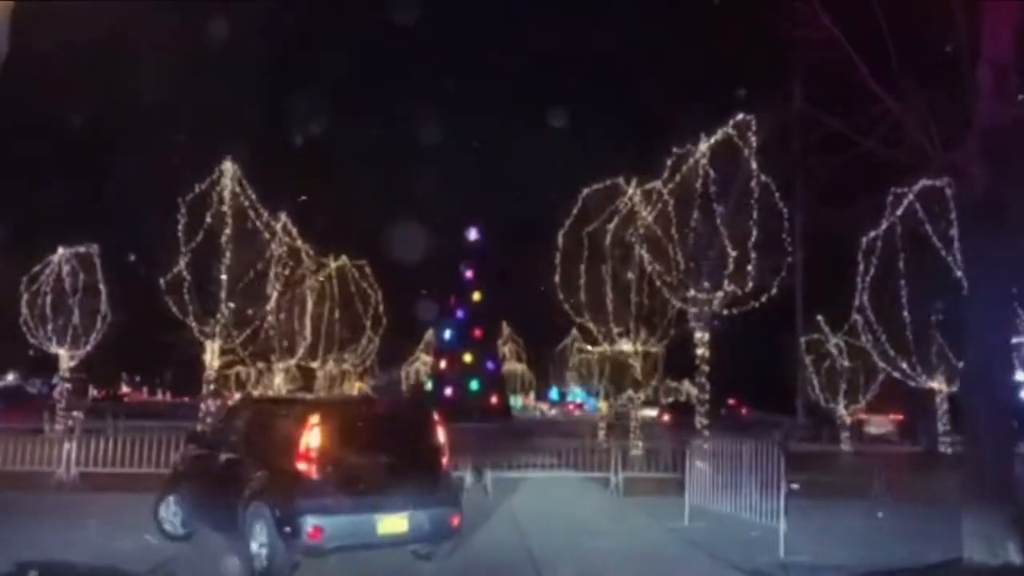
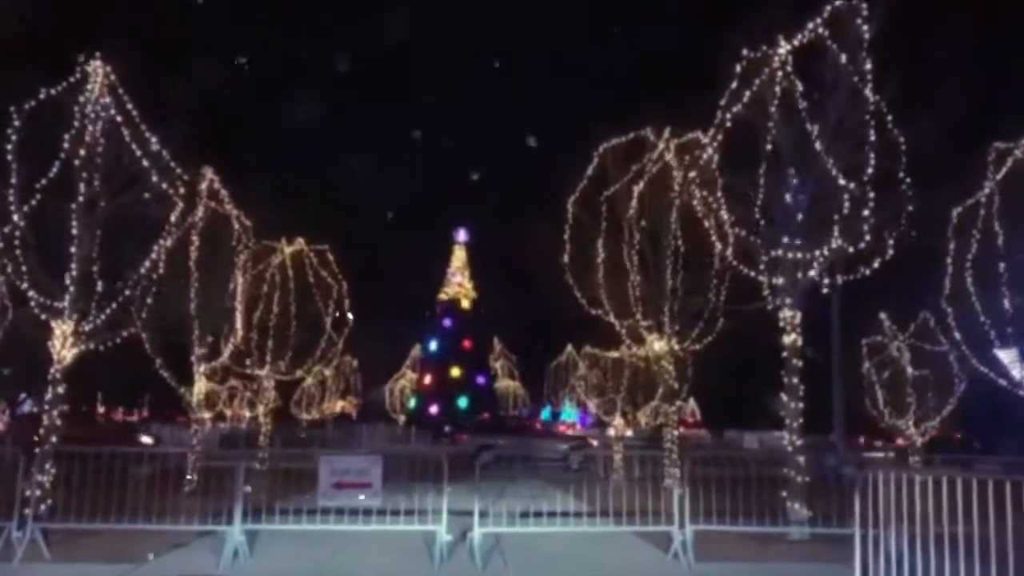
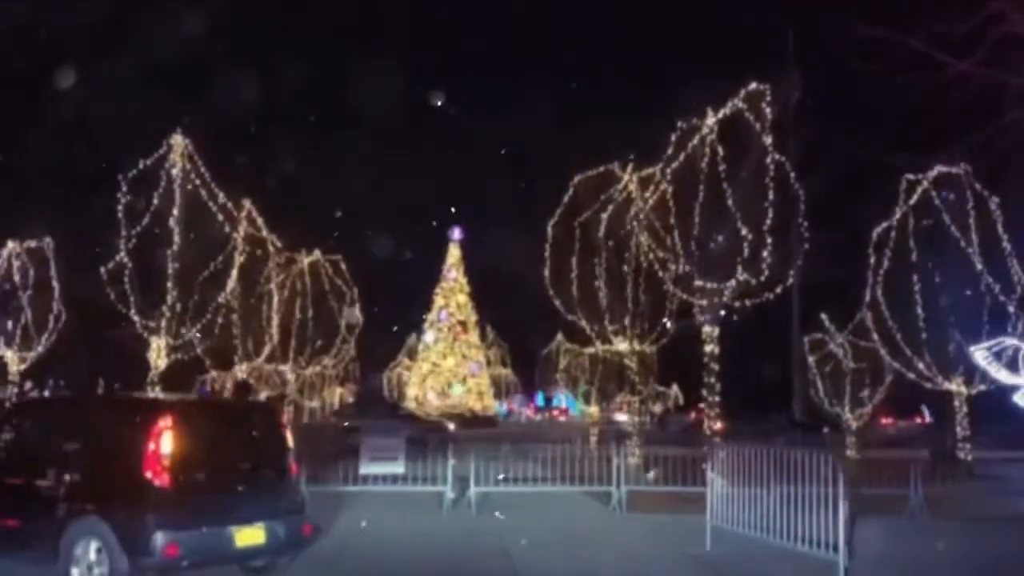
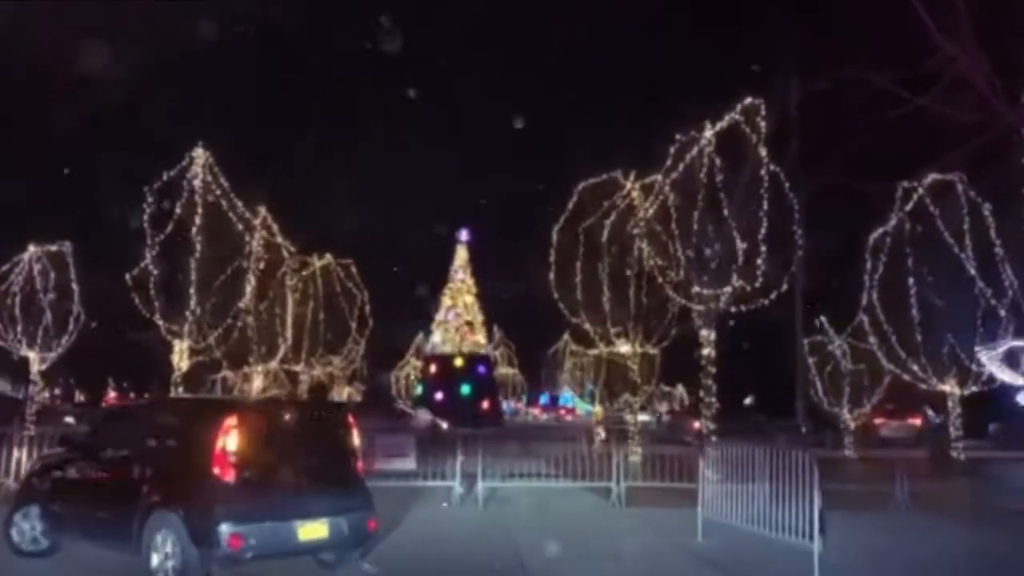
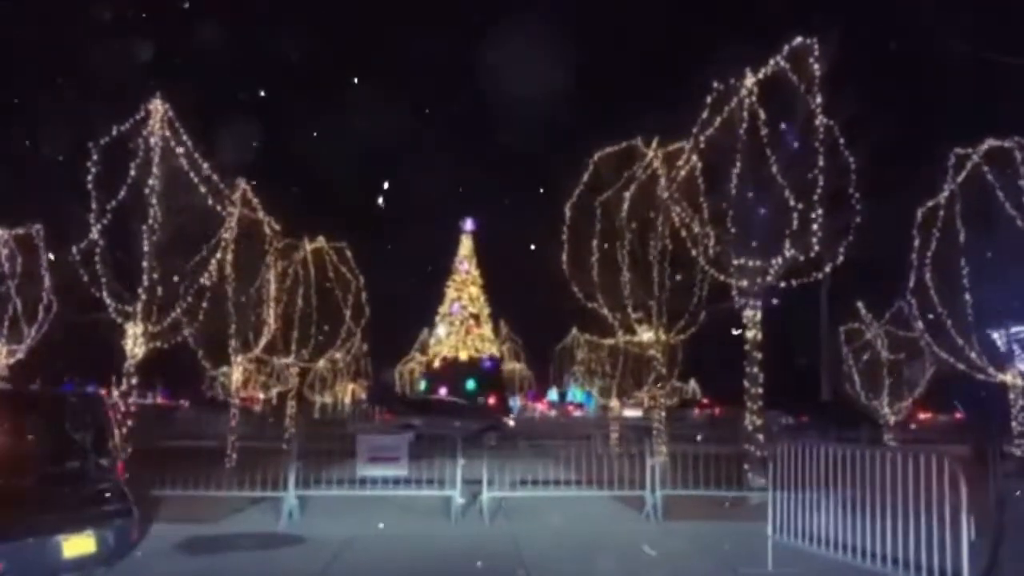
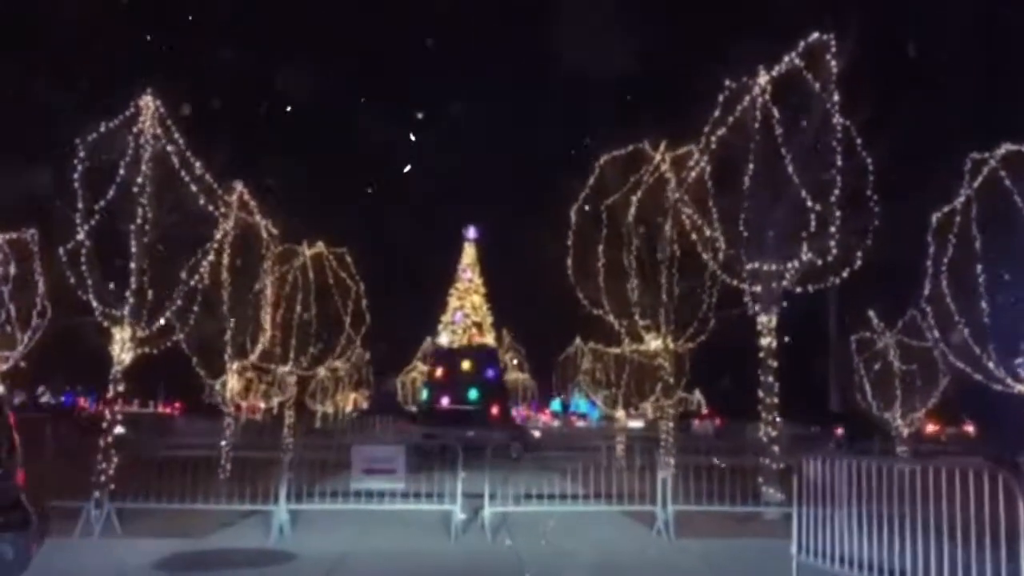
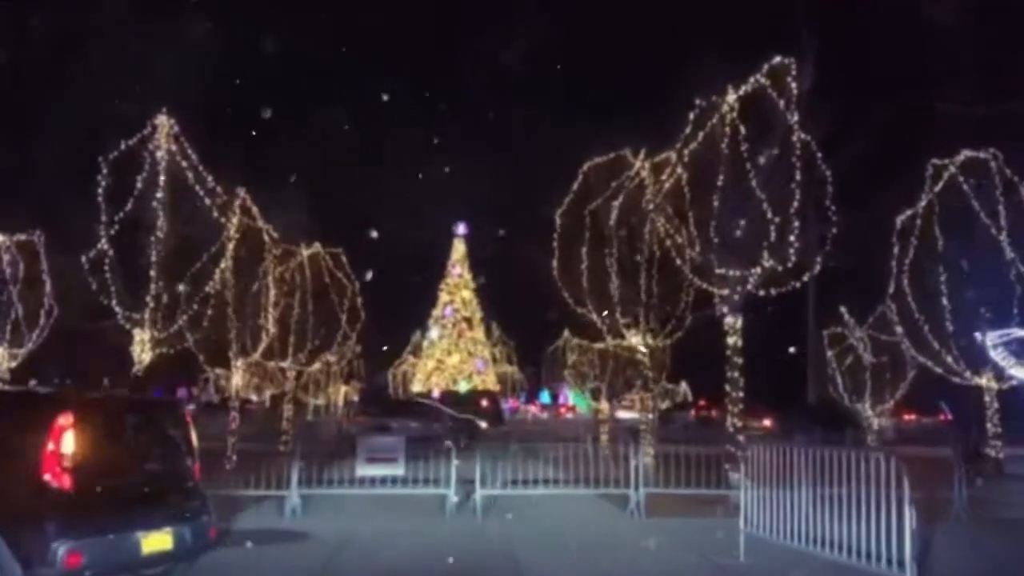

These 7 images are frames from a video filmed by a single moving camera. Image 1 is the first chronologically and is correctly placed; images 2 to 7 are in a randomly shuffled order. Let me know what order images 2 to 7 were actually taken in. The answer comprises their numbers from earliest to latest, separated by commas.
4, 3, 7, 5, 6, 2
